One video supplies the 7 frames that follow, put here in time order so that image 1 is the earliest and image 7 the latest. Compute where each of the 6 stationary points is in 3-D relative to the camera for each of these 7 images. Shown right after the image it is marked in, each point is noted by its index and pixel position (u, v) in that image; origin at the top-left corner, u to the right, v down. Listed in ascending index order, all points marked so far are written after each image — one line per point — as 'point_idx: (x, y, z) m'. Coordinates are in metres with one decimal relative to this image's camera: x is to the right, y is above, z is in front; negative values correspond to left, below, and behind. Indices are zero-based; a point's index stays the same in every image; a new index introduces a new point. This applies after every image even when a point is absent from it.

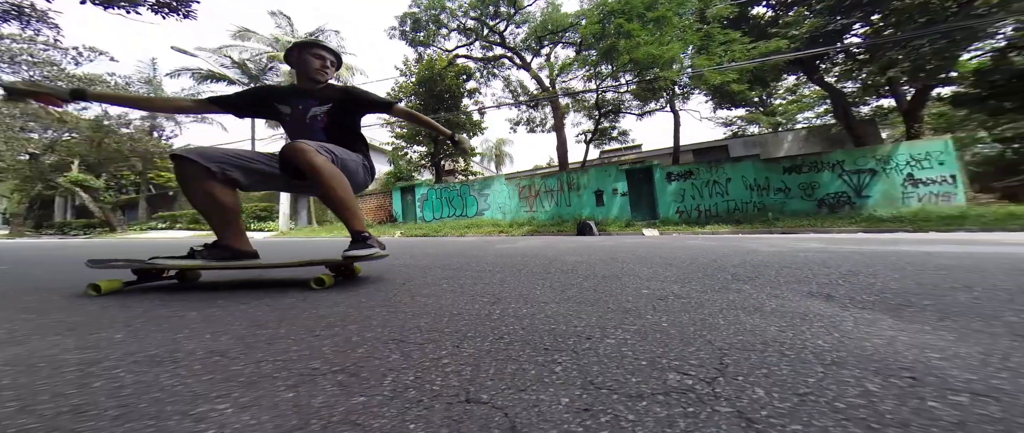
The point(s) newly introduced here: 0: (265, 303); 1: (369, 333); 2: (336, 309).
0: (-0.8, -0.3, +1.1) m
1: (-0.3, -0.2, +0.7) m
2: (-0.5, -0.3, +1.0) m
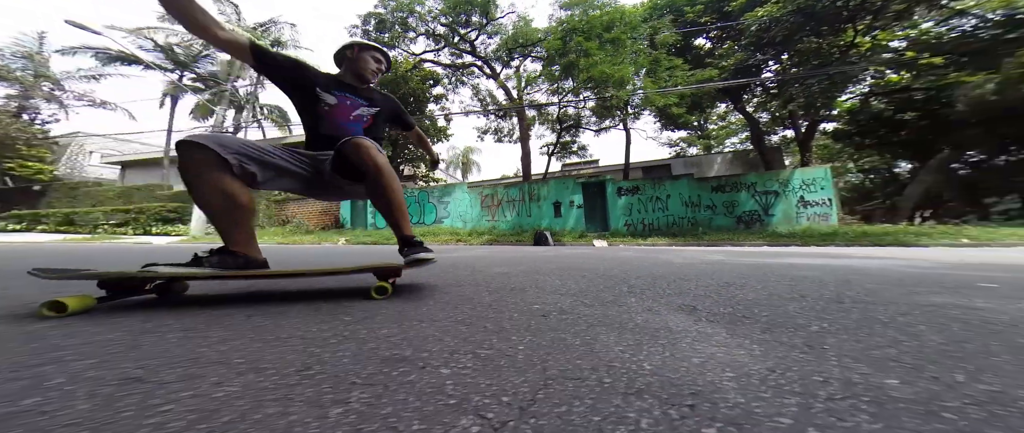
0: (-1.1, -0.3, +0.9) m
1: (-0.5, -0.2, +0.6) m
2: (-0.8, -0.3, +0.8) m
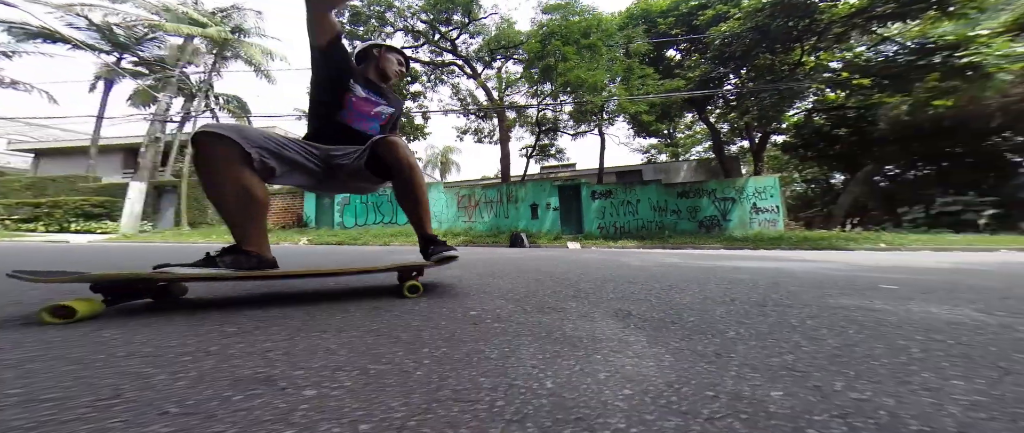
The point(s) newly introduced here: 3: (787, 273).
0: (-1.2, -0.3, +0.7) m
1: (-0.7, -0.3, +0.5) m
2: (-0.9, -0.3, +0.7) m
3: (+2.7, -0.5, +3.3) m
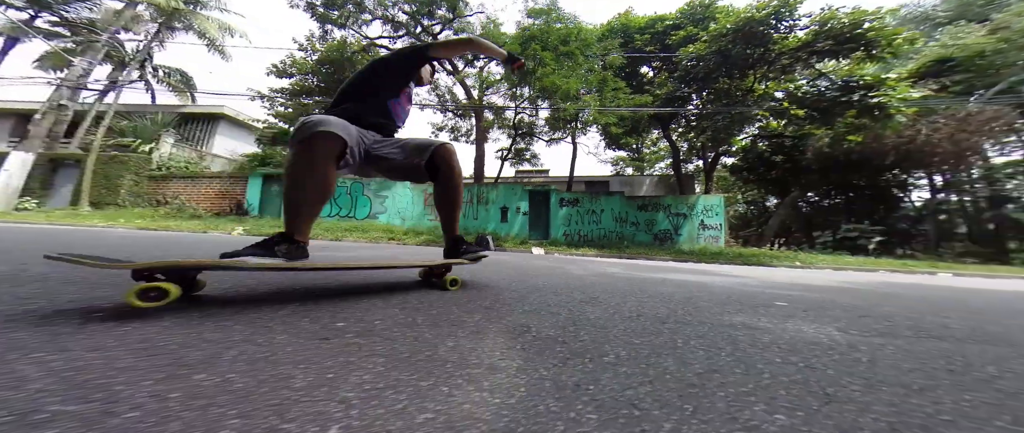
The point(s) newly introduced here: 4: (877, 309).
0: (-1.4, -0.2, +0.5) m
1: (-0.9, -0.2, +0.3) m
2: (-1.2, -0.2, +0.5) m
3: (+2.0, -0.7, +3.6) m
4: (+2.7, -0.7, +2.6) m
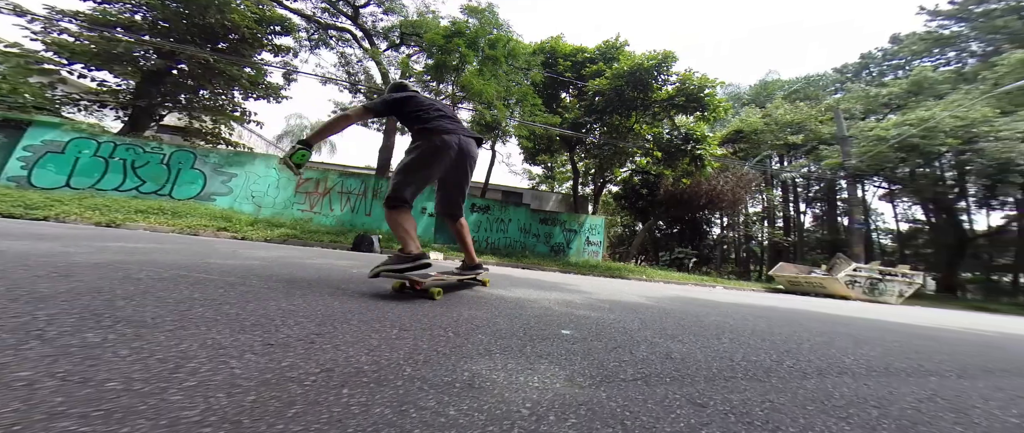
0: (-2.0, -0.1, -0.5) m
1: (-1.4, -0.2, -0.4) m
2: (-1.8, -0.2, -0.3) m
3: (0.0, -1.0, +3.7) m
4: (+1.0, -1.0, +3.0) m
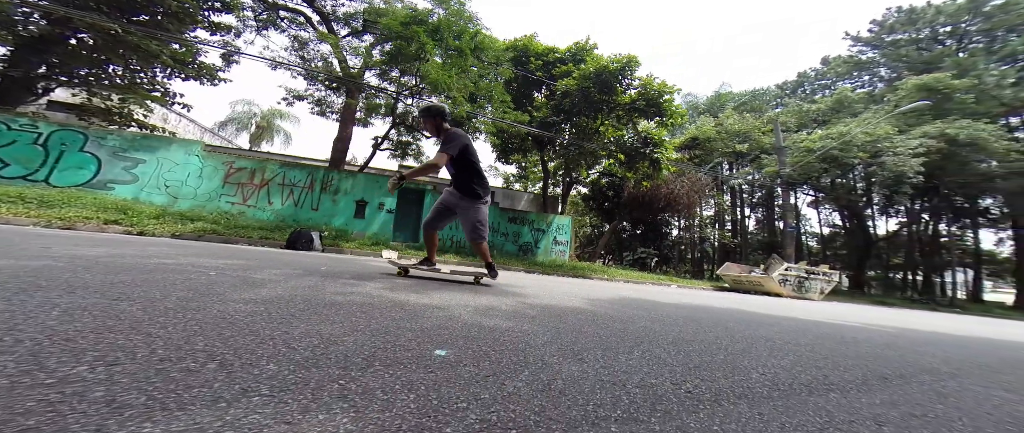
0: (-2.6, -0.1, -1.1) m
1: (-2.0, -0.2, -1.0) m
2: (-2.3, -0.1, -1.0) m
3: (-0.9, -1.0, +3.2) m
4: (+0.1, -1.0, +2.6) m
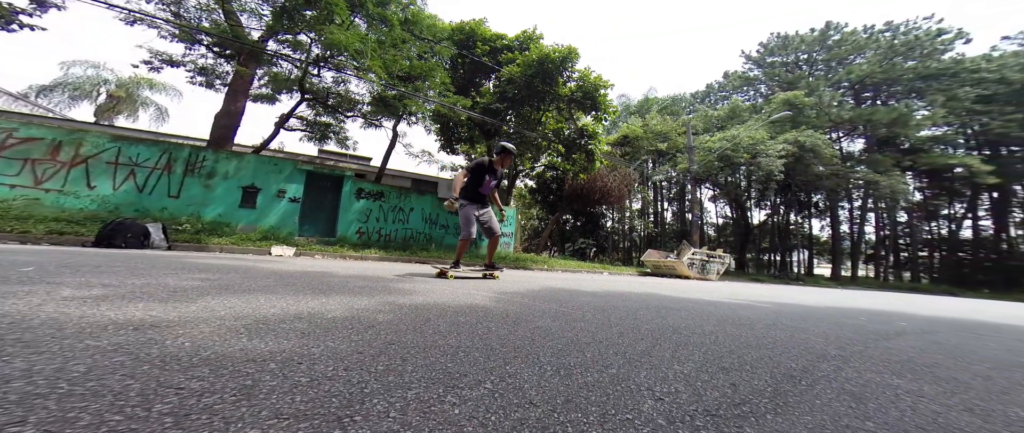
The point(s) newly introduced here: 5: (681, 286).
0: (-3.2, +0.1, -3.1) m
1: (-2.6, +0.1, -2.9) m
2: (-3.0, +0.1, -2.9) m
3: (-2.4, -0.6, +1.5) m
4: (-1.2, -0.7, +1.0) m
5: (+4.1, -1.9, +9.1) m
